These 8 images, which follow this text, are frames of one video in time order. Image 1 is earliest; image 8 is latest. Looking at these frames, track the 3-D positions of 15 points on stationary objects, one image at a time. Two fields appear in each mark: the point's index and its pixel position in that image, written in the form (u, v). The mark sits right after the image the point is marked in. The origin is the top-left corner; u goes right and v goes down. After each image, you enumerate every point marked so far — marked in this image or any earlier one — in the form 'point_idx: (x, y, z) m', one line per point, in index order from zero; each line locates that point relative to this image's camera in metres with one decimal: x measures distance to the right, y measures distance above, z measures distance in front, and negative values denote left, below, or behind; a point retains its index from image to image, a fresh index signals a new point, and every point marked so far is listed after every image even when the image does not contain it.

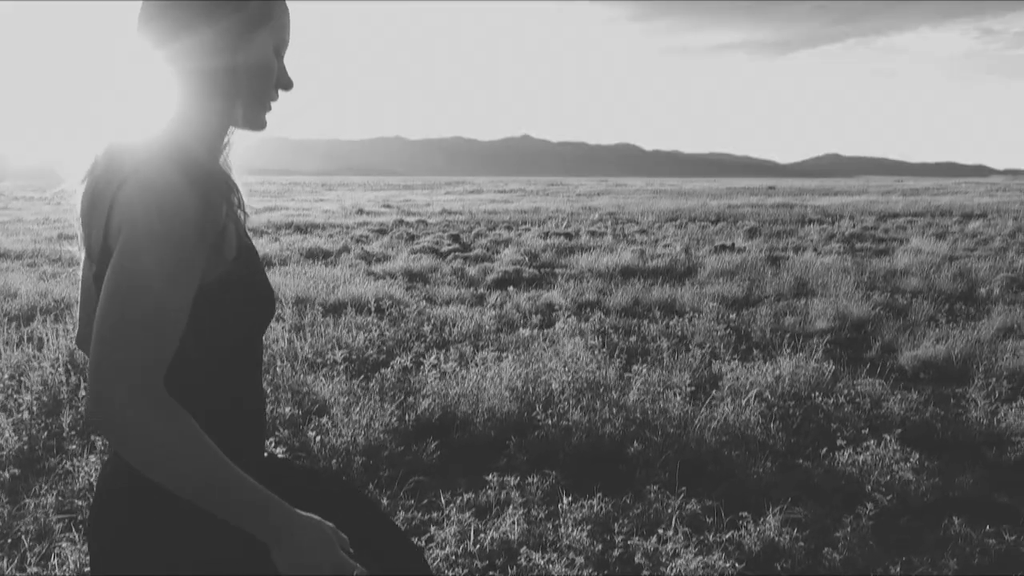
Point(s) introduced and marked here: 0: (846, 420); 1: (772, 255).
0: (+3.0, -1.2, +5.9) m
1: (+6.7, +0.9, +17.4) m
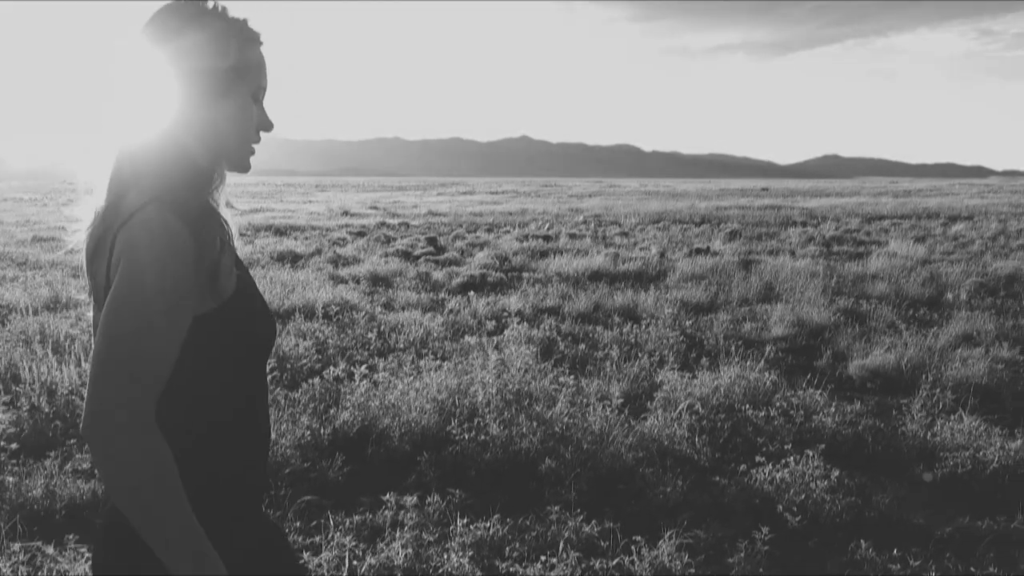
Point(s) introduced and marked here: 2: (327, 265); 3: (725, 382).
0: (+2.2, -1.2, +5.7) m
1: (+6.0, +0.8, +17.3) m
2: (-4.6, +0.6, +16.5) m
3: (+2.2, -0.9, +6.7) m
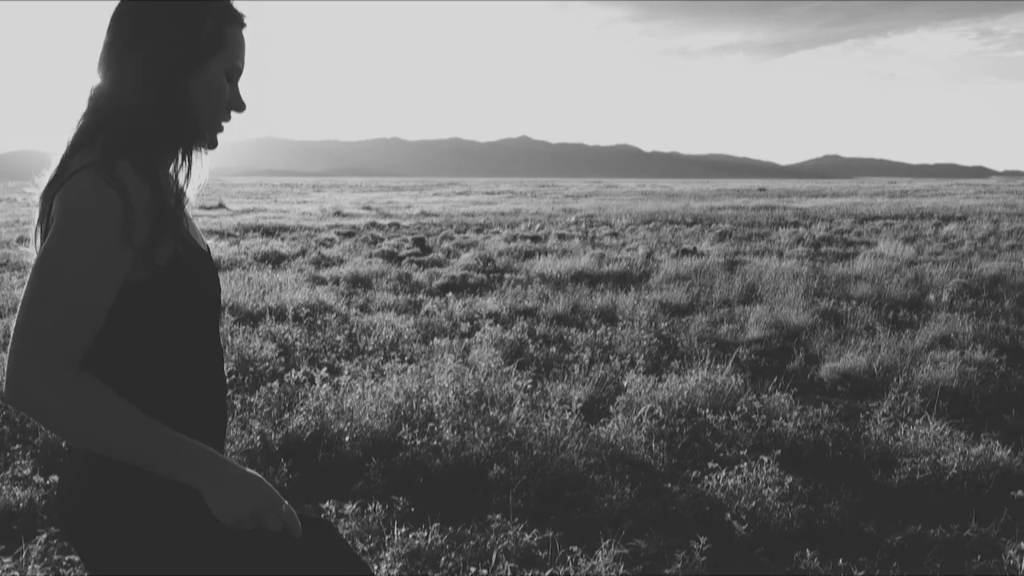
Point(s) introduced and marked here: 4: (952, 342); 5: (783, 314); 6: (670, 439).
0: (+1.9, -1.3, +5.6) m
1: (+5.6, +0.7, +17.2) m
2: (-5.0, +0.5, +16.4) m
3: (+1.8, -1.0, +6.6) m
4: (+5.9, -0.7, +9.0) m
5: (+4.2, -0.4, +10.4) m
6: (+1.3, -1.3, +5.7) m
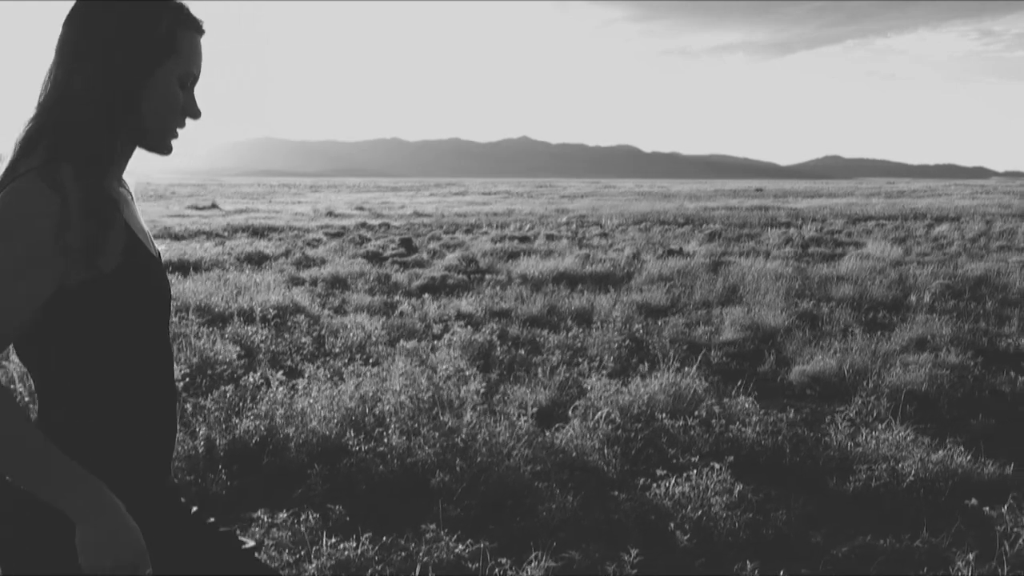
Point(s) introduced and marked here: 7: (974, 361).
0: (+1.4, -1.3, +5.5) m
1: (+5.2, +0.7, +17.0) m
2: (-5.4, +0.5, +16.3) m
3: (+1.4, -1.0, +6.5) m
4: (+5.5, -0.7, +8.8) m
5: (+3.8, -0.4, +10.3) m
6: (+0.9, -1.3, +5.5) m
7: (+5.5, -0.9, +8.0) m
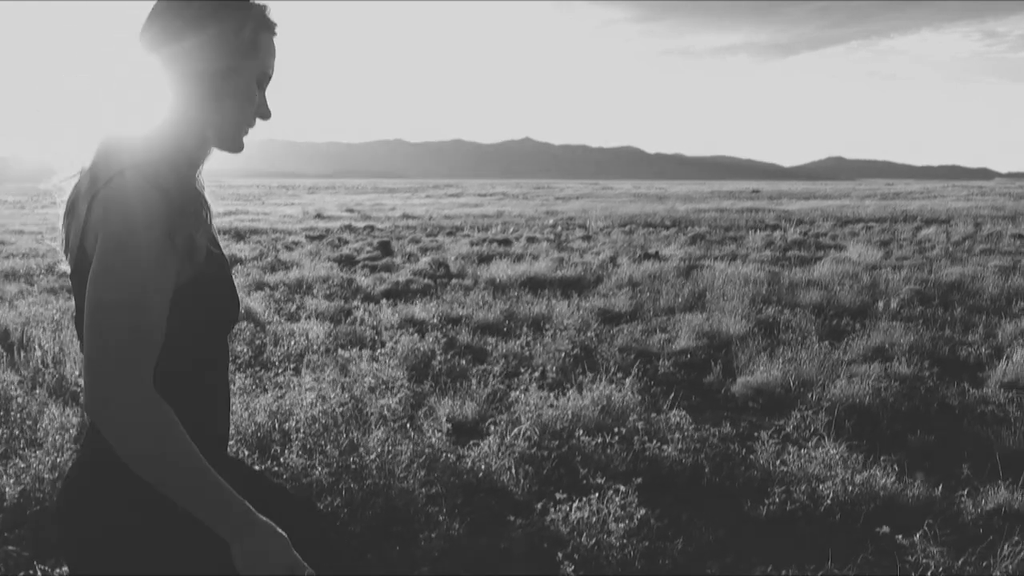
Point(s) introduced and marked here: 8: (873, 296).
0: (+0.7, -1.4, +5.2) m
1: (+4.5, +0.6, +16.7) m
2: (-6.1, +0.4, +16.0) m
3: (+0.6, -1.1, +6.2) m
4: (+4.8, -0.8, +8.5) m
5: (+3.1, -0.5, +10.0) m
6: (+0.2, -1.4, +5.3) m
7: (+4.8, -1.0, +7.7) m
8: (+6.5, -0.1, +11.9) m
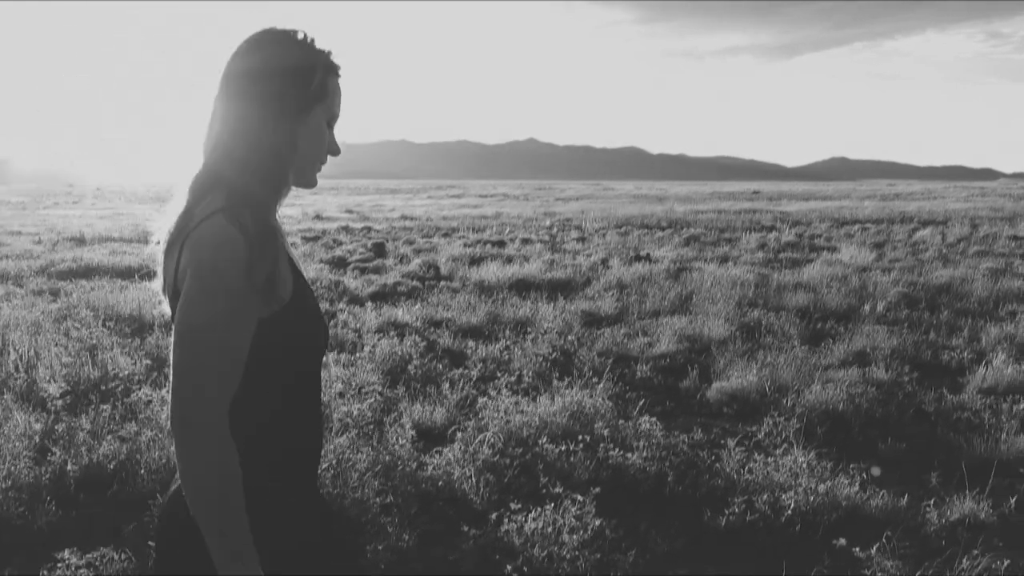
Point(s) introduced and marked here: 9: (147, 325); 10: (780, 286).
0: (+0.4, -1.4, +5.1) m
1: (+4.2, +0.6, +16.7) m
2: (-6.4, +0.4, +16.0) m
3: (+0.3, -1.1, +6.2) m
4: (+4.5, -0.9, +8.5) m
5: (+2.8, -0.6, +9.9) m
6: (-0.1, -1.4, +5.2) m
7: (+4.5, -1.0, +7.6) m
8: (+6.2, -0.2, +11.8) m
9: (-5.4, -0.5, +10.0) m
10: (+5.4, 0.0, +13.3) m
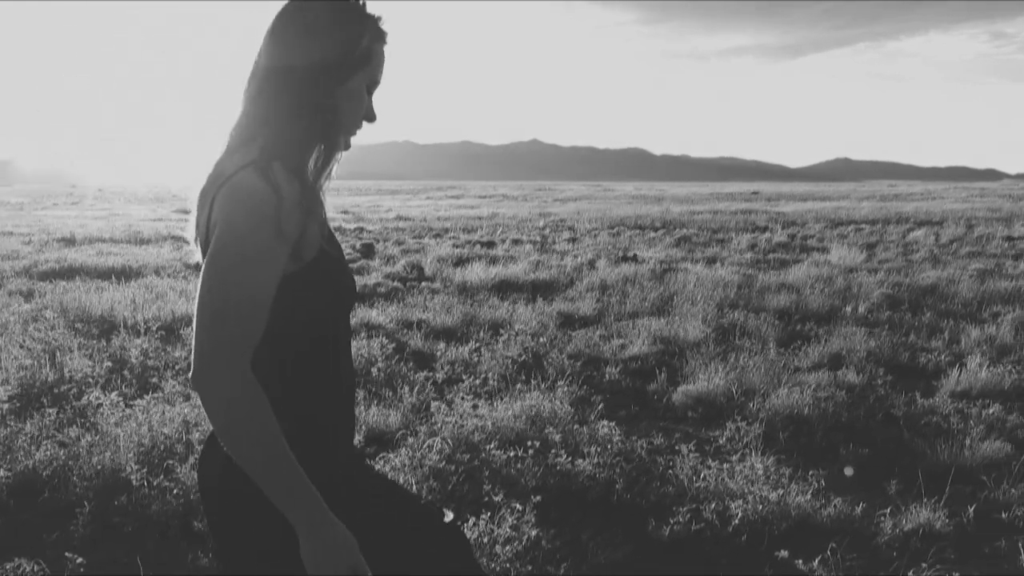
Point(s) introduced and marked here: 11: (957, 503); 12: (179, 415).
0: (0.0, -1.4, +5.0) m
1: (+3.9, +0.5, +16.5) m
2: (-6.7, +0.3, +15.8) m
3: (-0.1, -1.1, +6.0) m
4: (+4.1, -0.9, +8.3) m
5: (+2.4, -0.6, +9.8) m
6: (-0.5, -1.4, +5.0) m
7: (+4.1, -1.0, +7.5) m
8: (+5.8, -0.2, +11.7) m
9: (-5.8, -0.6, +9.9) m
10: (+5.0, 0.0, +13.1) m
11: (+3.2, -1.5, +4.8) m
12: (-2.9, -1.1, +6.0) m
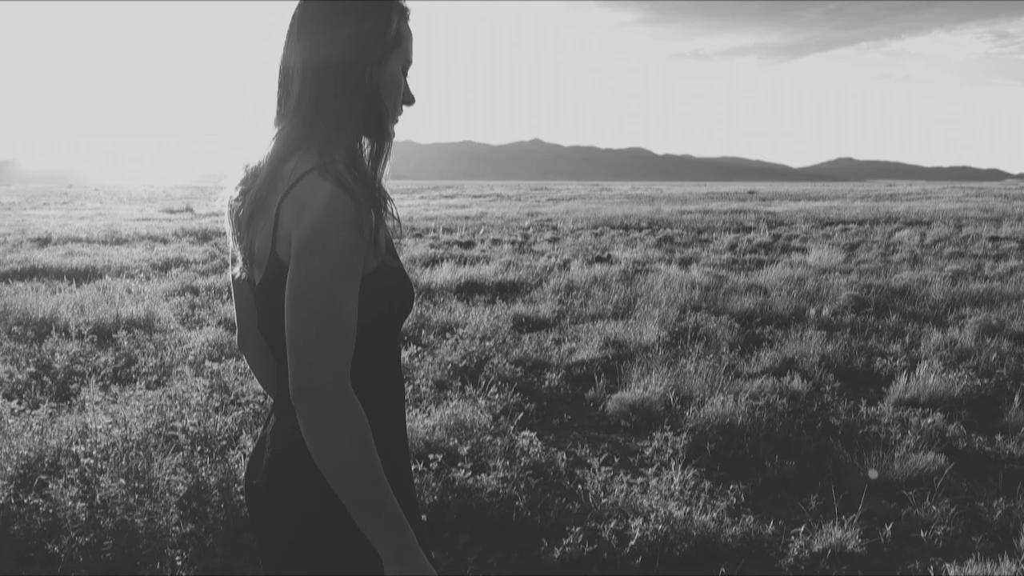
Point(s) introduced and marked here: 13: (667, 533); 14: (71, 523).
0: (-0.7, -1.5, +4.7) m
1: (+3.2, +0.5, +16.2) m
2: (-7.5, +0.3, +15.6) m
3: (-0.8, -1.2, +5.7) m
4: (+3.4, -0.9, +8.0) m
5: (+1.7, -0.6, +9.5) m
6: (-1.2, -1.5, +4.8) m
7: (+3.4, -1.1, +7.2) m
8: (+5.1, -0.2, +11.4) m
9: (-6.6, -0.6, +9.6) m
10: (+4.3, 0.0, +12.8) m
11: (+2.5, -1.6, +4.5) m
12: (-3.7, -1.2, +5.7) m
13: (+1.0, -1.6, +4.2) m
14: (-2.8, -1.5, +4.3) m
